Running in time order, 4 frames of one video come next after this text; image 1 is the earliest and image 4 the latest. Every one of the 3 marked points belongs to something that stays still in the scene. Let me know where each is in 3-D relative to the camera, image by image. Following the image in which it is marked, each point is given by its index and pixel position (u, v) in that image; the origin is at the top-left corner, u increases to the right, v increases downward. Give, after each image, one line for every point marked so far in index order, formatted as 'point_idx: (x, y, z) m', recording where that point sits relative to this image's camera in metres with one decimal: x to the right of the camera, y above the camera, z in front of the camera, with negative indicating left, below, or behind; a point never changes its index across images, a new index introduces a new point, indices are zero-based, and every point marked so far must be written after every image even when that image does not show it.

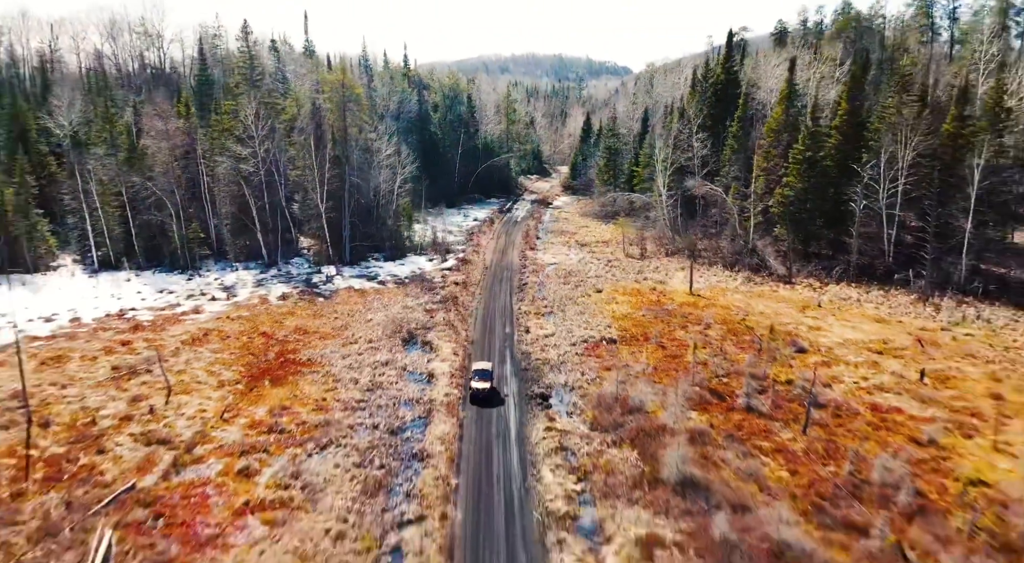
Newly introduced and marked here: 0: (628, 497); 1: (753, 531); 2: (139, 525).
0: (+4.1, -7.7, +20.3) m
1: (+7.6, -8.0, +18.3) m
2: (-12.5, -8.3, +19.7) m
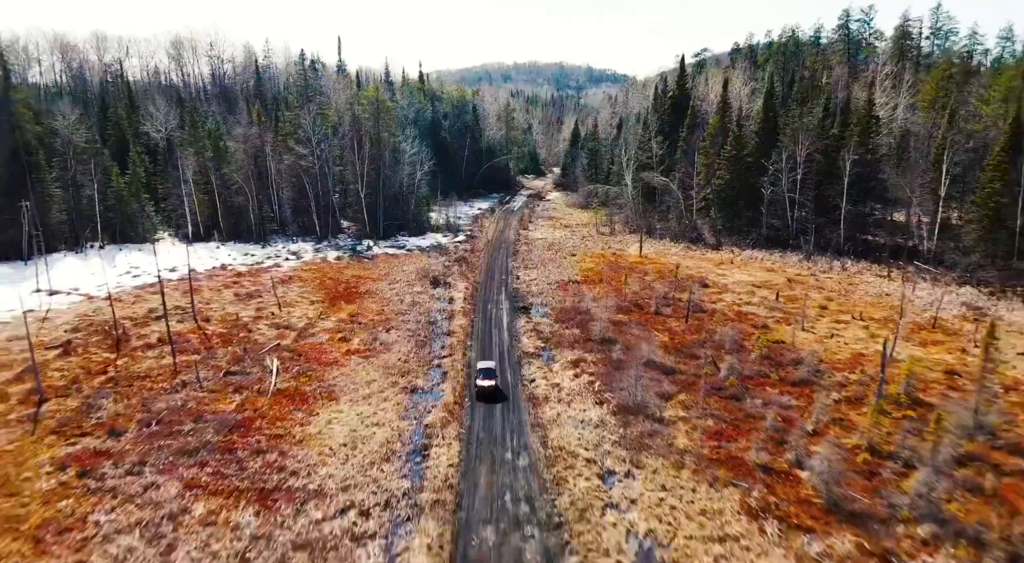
0: (+3.6, -4.0, +34.6) m
1: (+7.1, -4.3, +32.7) m
2: (-13.1, -4.6, +34.1) m
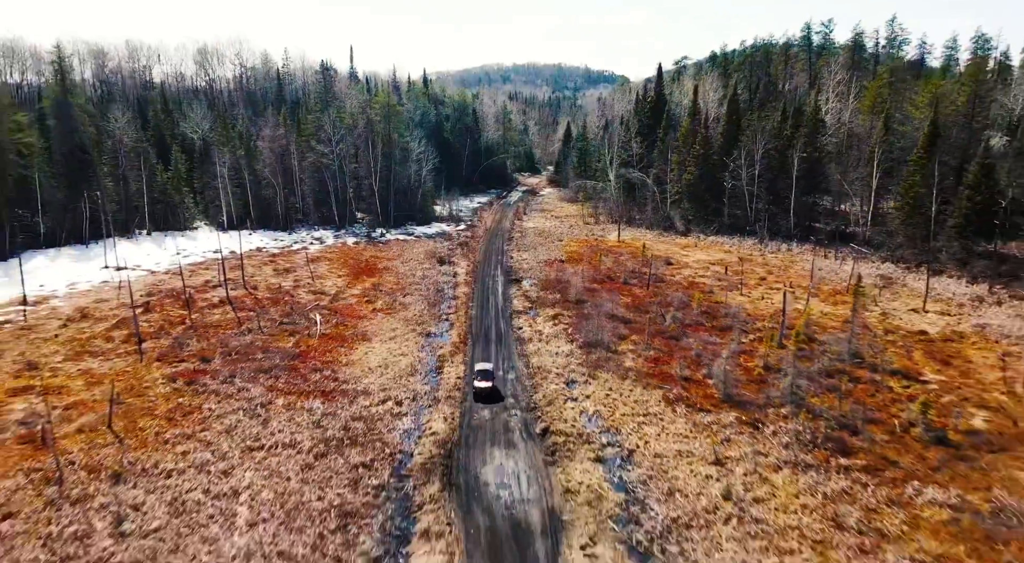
0: (+3.0, -1.9, +43.3) m
1: (+6.5, -2.2, +41.4) m
2: (-13.6, -2.4, +42.8) m
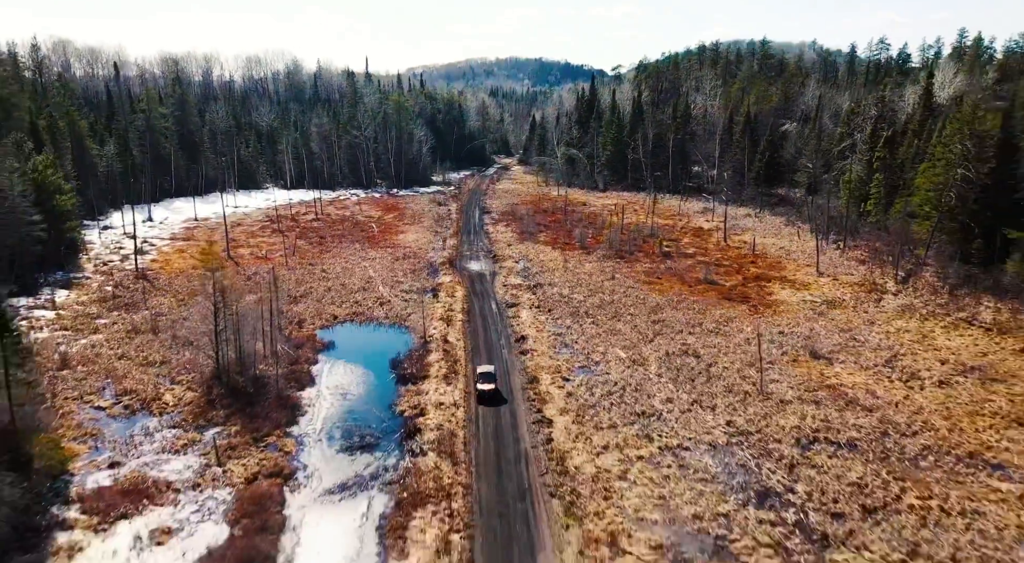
0: (-0.9, +8.3, +76.5) m
1: (+2.7, +8.0, +74.6) m
2: (-17.5, +7.7, +75.5) m
